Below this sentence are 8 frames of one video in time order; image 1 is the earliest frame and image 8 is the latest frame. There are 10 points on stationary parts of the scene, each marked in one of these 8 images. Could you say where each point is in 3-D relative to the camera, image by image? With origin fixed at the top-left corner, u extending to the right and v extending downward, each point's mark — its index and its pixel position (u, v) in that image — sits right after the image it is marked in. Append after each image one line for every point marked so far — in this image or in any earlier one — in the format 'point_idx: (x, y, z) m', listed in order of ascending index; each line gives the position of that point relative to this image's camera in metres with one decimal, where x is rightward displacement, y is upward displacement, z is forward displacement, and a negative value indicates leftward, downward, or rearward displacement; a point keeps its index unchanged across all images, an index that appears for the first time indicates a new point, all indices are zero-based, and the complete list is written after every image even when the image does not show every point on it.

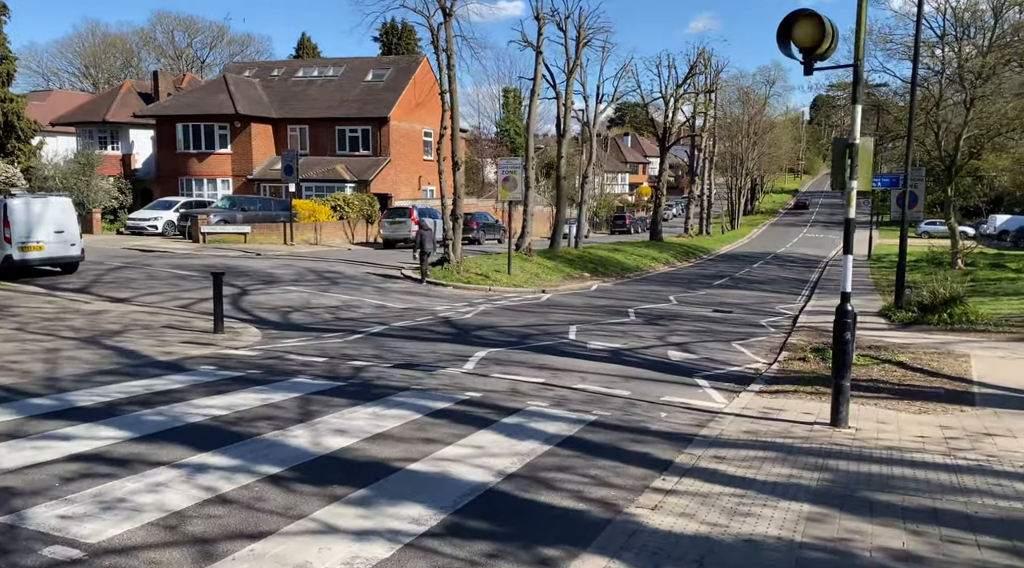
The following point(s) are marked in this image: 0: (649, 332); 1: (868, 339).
0: (+2.3, -0.8, +15.0) m
1: (+6.2, -1.0, +15.4) m
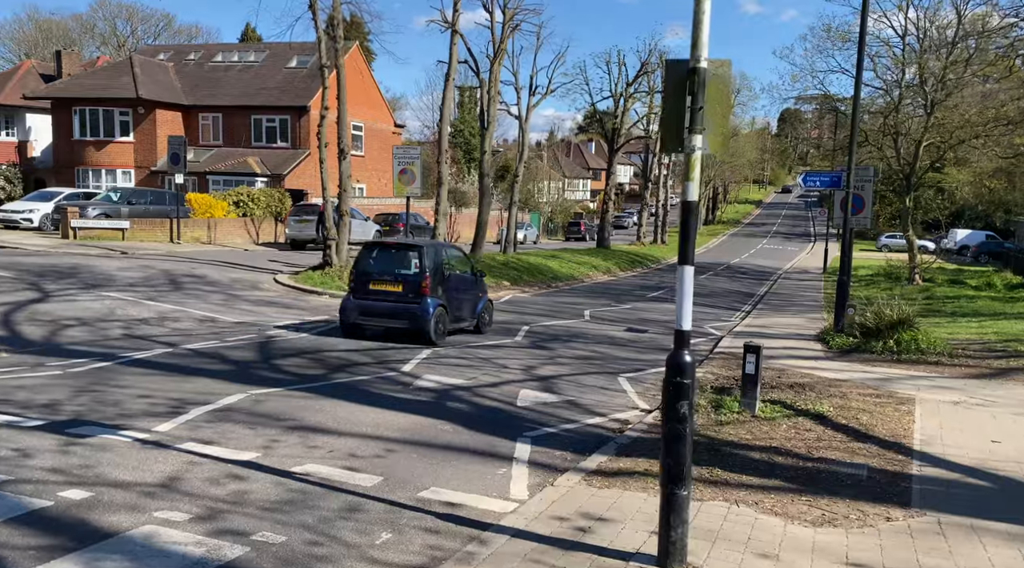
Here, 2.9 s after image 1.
0: (+0.1, -1.0, +11.8) m
1: (+4.0, -1.3, +12.4) m
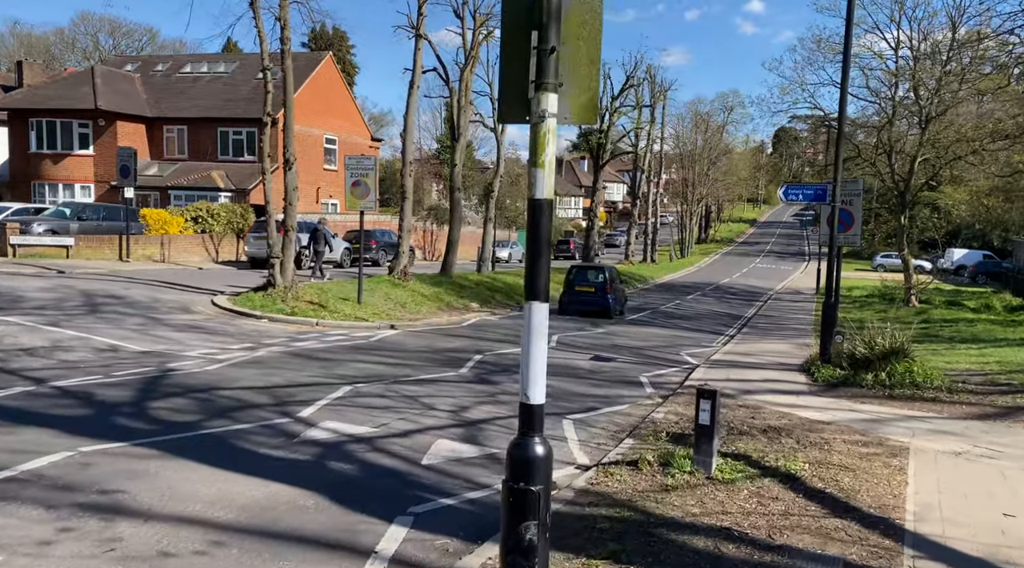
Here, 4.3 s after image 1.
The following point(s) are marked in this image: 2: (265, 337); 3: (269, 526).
0: (-0.7, -1.3, +10.2) m
1: (+3.2, -1.6, +10.8) m
2: (-4.3, -0.9, +15.2) m
3: (-1.4, -1.4, +5.2) m
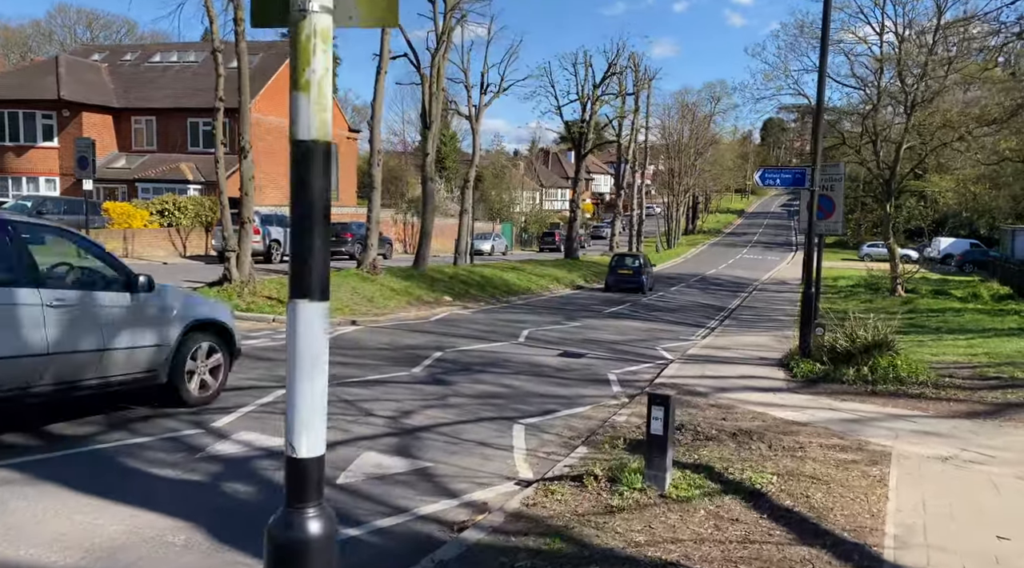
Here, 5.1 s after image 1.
0: (-1.3, -1.2, +9.4) m
1: (+2.6, -1.5, +10.0) m
2: (-4.9, -0.8, +14.3) m
3: (-1.9, -1.4, +4.3) m
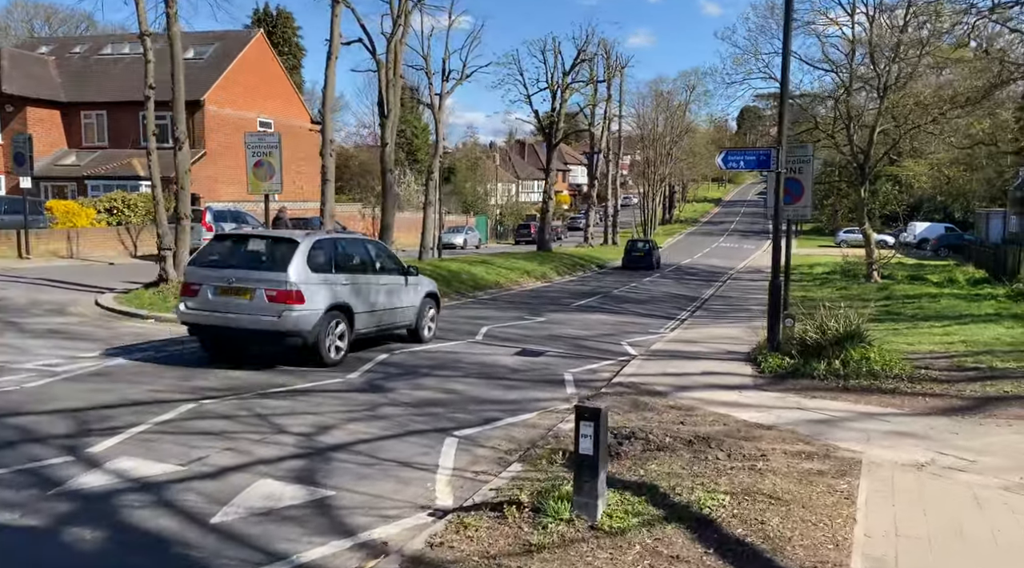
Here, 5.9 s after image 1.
0: (-1.9, -1.2, +8.4) m
1: (+2.0, -1.4, +9.1) m
2: (-5.6, -0.9, +13.3) m
3: (-2.4, -1.4, +3.4) m
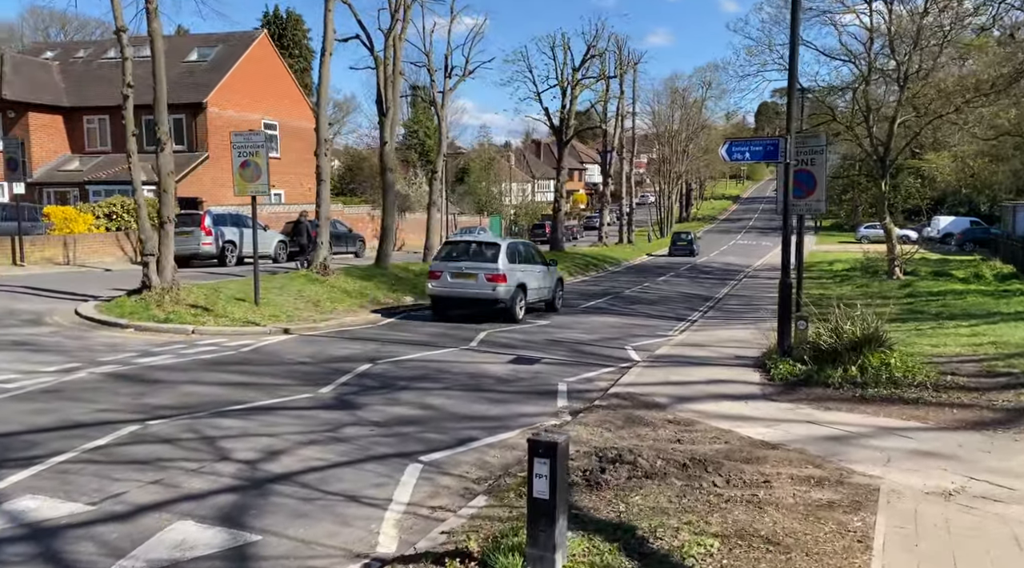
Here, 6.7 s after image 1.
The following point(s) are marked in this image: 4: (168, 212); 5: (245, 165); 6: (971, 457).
0: (-2.1, -1.3, +7.6) m
1: (+1.8, -1.4, +8.2) m
2: (-5.7, -1.0, +12.5) m
3: (-2.8, -1.5, +2.6) m
4: (-6.2, +1.3, +16.0) m
5: (-5.0, +2.2, +16.6) m
6: (+3.8, -1.4, +7.4) m
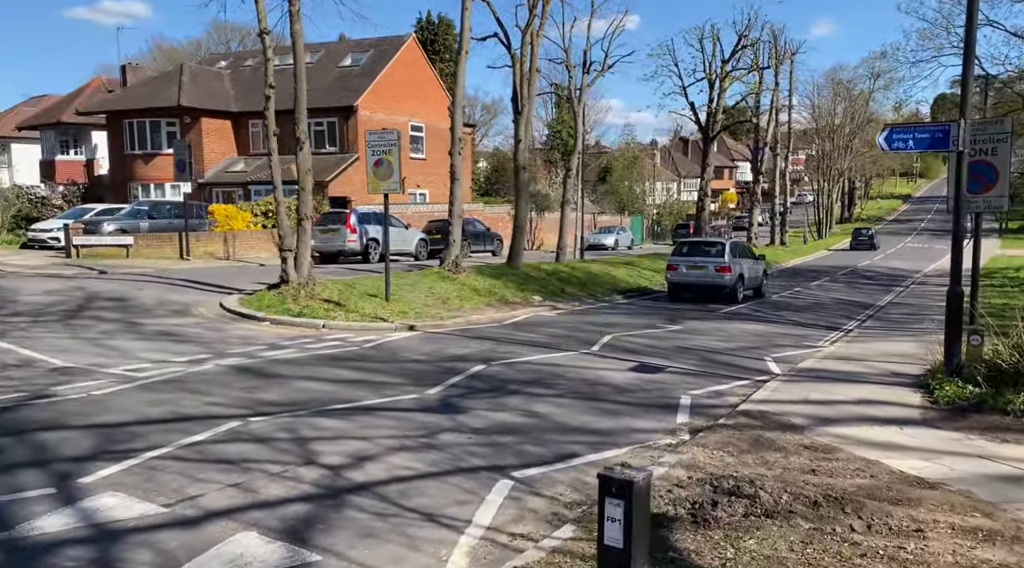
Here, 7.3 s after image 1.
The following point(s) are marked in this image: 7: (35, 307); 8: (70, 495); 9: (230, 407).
0: (-1.3, -1.3, +7.2) m
1: (+2.7, -1.5, +7.2) m
2: (-4.0, -0.9, +12.7) m
3: (-2.8, -1.5, +2.4) m
4: (-3.8, +1.4, +16.2) m
5: (-2.5, +2.3, +16.6) m
6: (+4.5, -1.5, +6.1) m
7: (-8.1, -0.3, +14.7) m
8: (-2.8, -1.3, +5.6) m
9: (-2.7, -1.2, +8.5) m
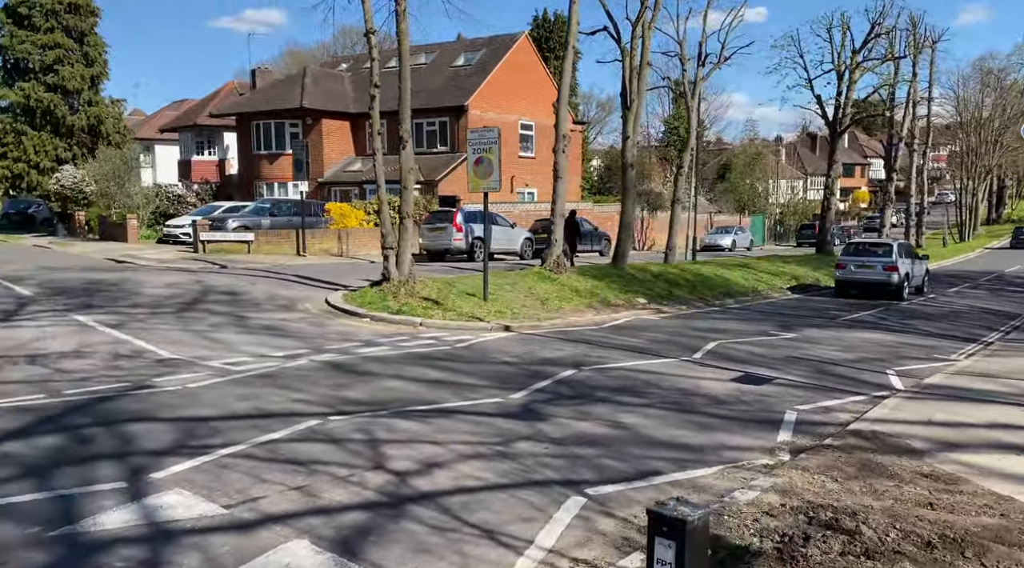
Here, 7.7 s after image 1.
0: (-0.6, -1.3, +7.0) m
1: (+3.3, -1.6, +6.4) m
2: (-2.5, -0.8, +12.8) m
3: (-2.8, -1.5, +2.4) m
4: (-1.9, +1.4, +16.2) m
5: (-0.5, +2.3, +16.5) m
6: (+4.9, -1.6, +5.0) m
7: (-6.3, -0.2, +15.4) m
8: (-2.4, -1.3, +5.6) m
9: (-1.9, -1.2, +8.4) m
